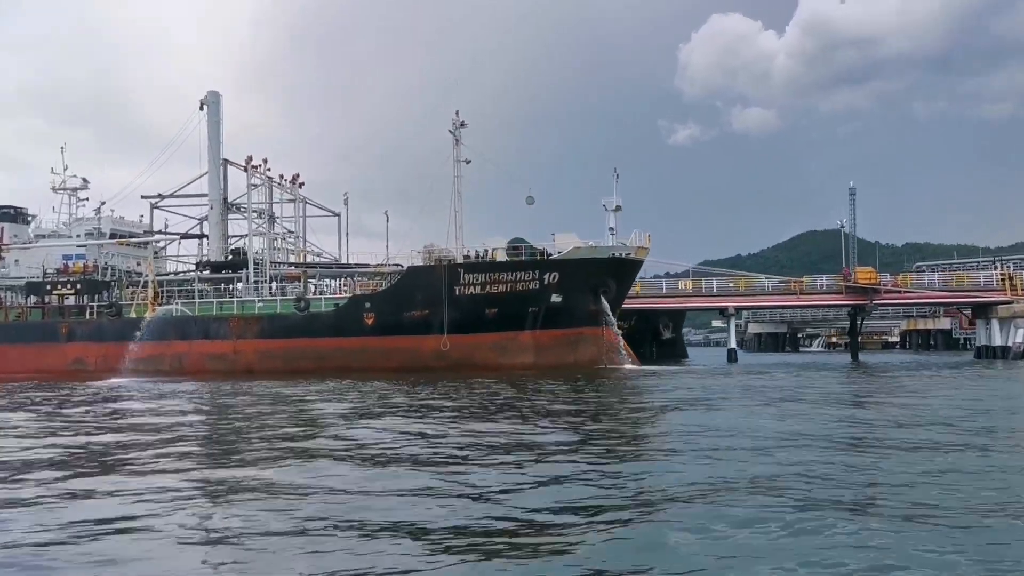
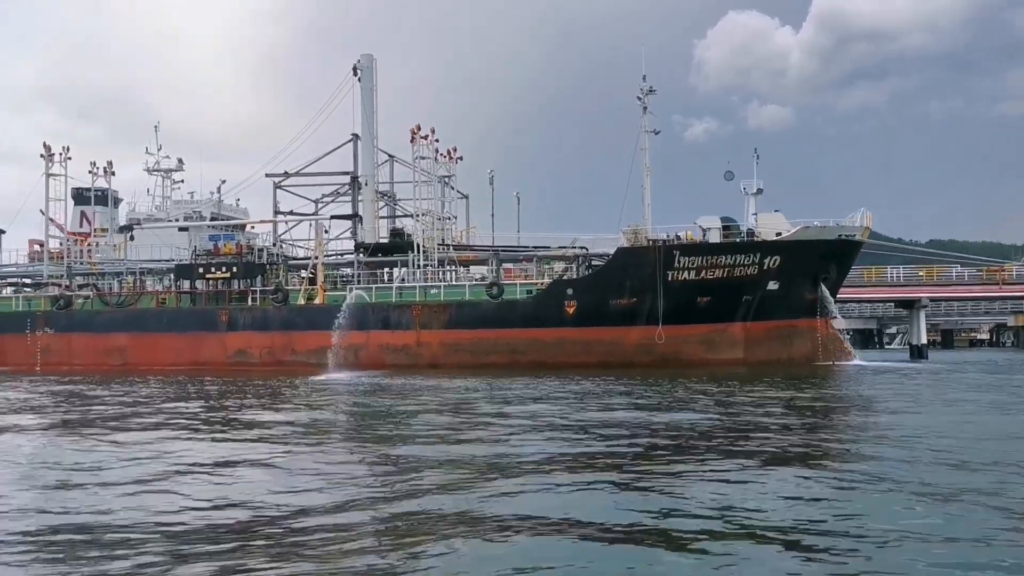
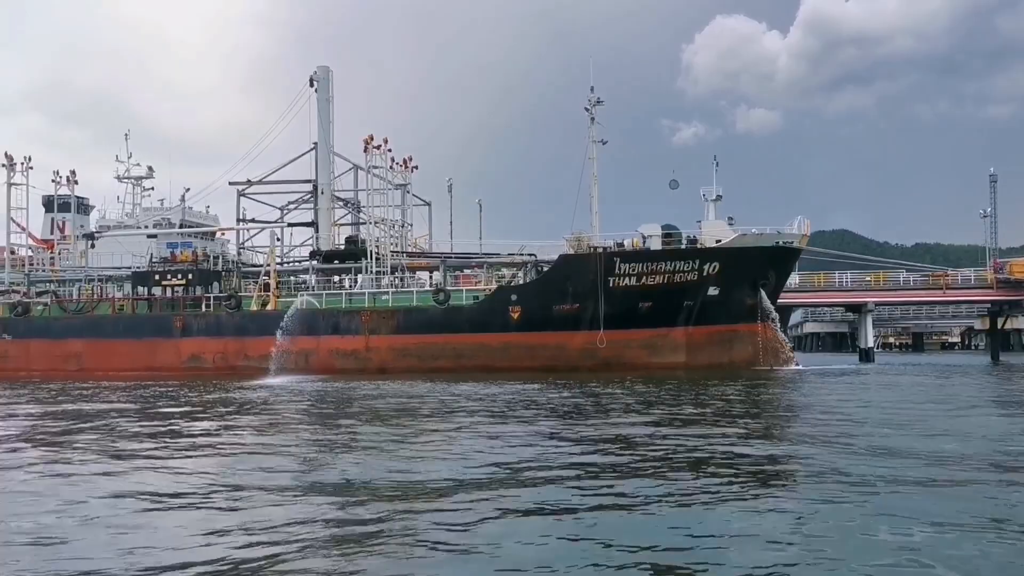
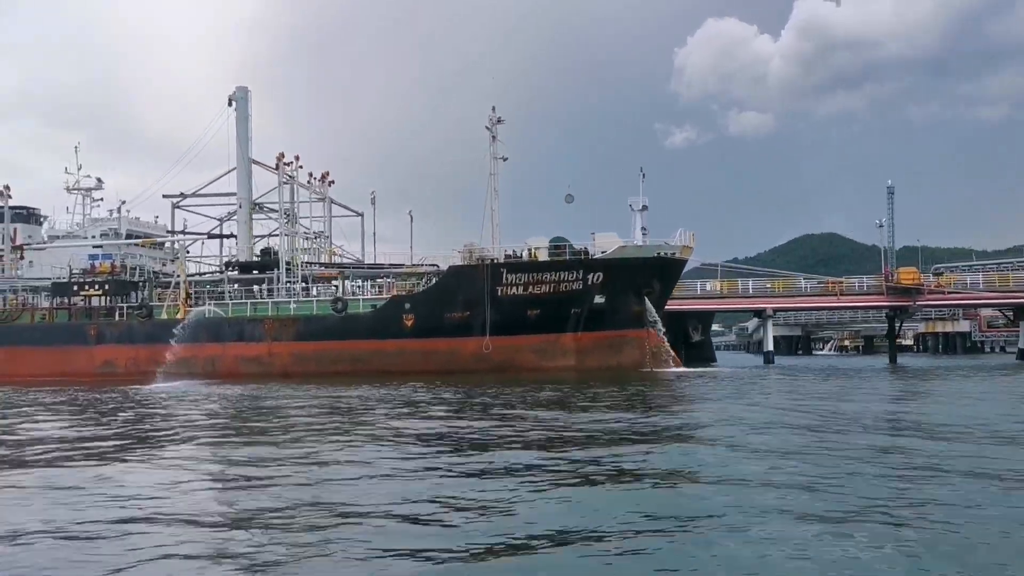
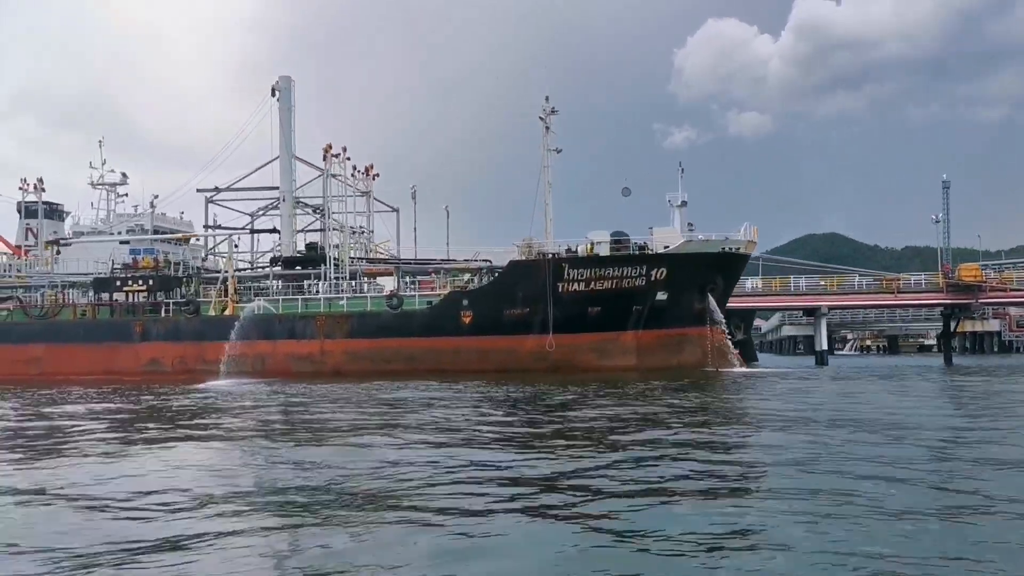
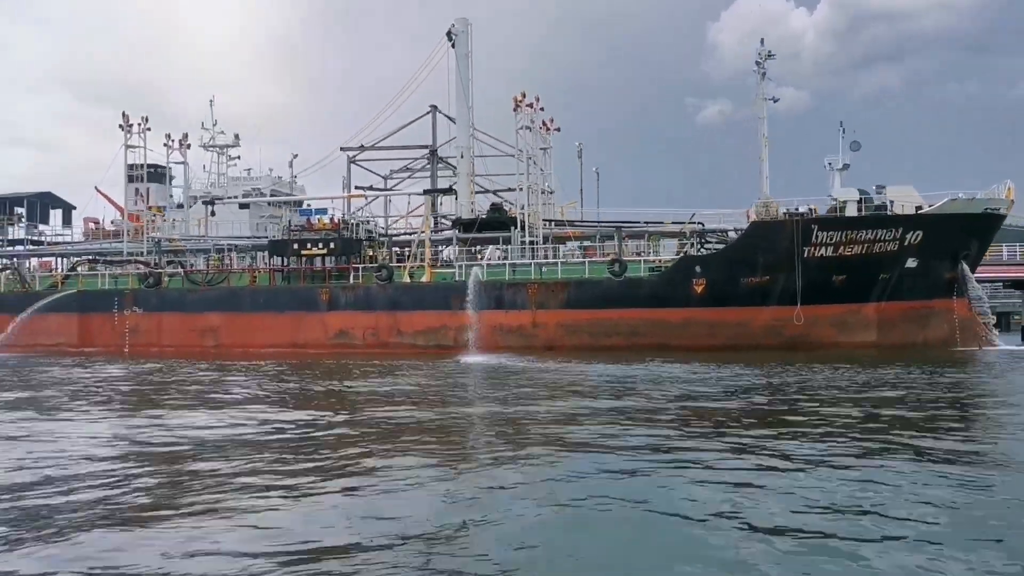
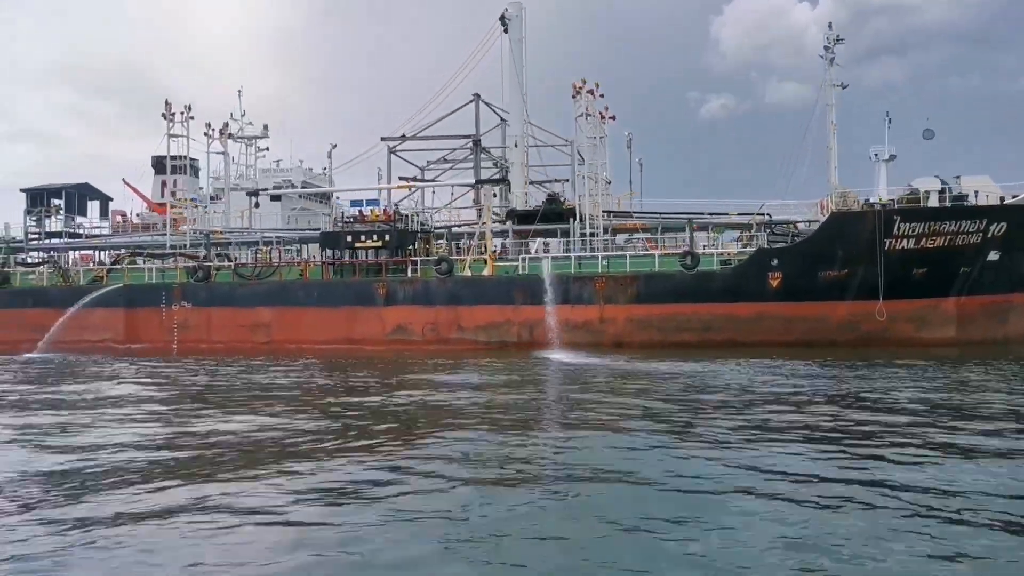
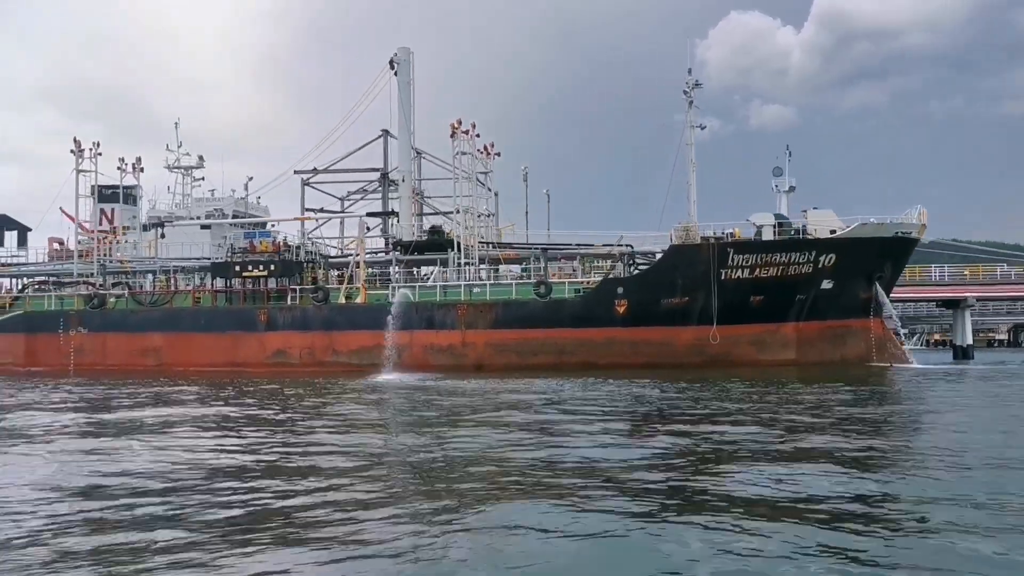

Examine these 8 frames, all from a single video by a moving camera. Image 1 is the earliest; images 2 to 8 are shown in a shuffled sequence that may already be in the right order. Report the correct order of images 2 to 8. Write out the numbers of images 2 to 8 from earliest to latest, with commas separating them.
4, 5, 3, 2, 8, 6, 7
